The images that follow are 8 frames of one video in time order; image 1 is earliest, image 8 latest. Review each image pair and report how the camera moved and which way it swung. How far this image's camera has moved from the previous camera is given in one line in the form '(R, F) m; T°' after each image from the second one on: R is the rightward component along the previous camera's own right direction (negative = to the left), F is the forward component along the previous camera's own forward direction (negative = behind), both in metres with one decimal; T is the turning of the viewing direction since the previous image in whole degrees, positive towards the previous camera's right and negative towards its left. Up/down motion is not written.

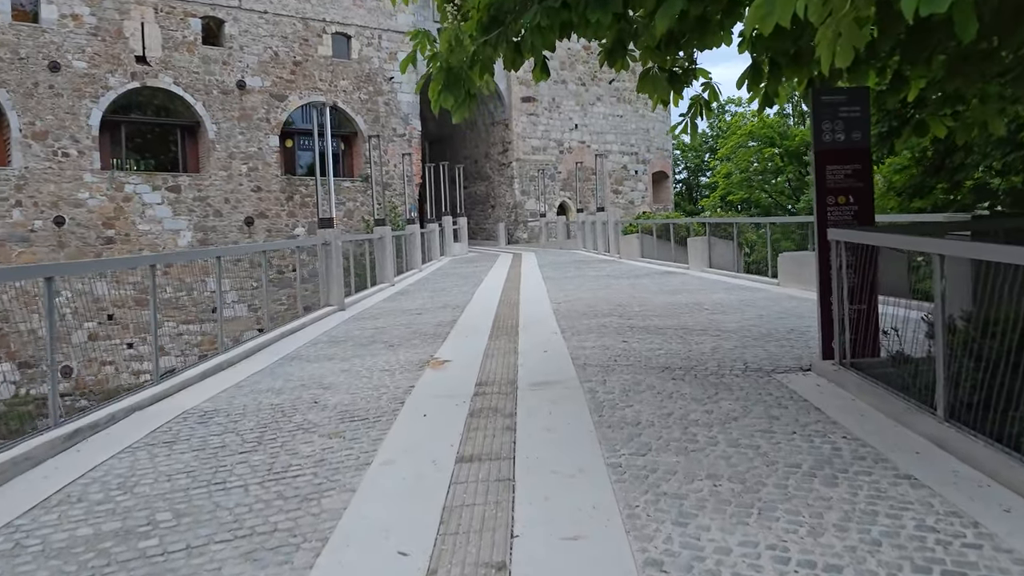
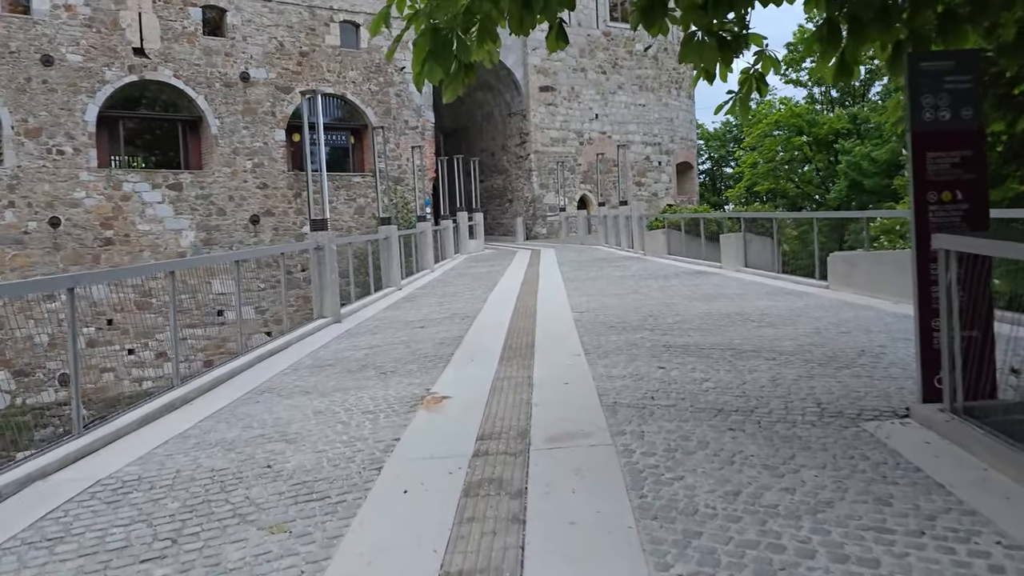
(+0.1, +1.3) m; -1°
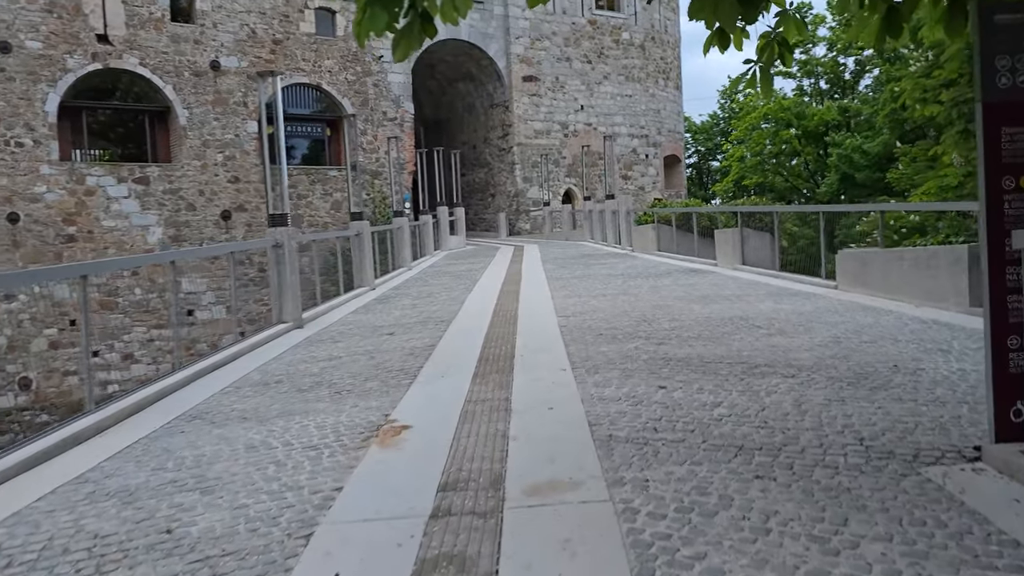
(+0.1, +0.9) m; +1°
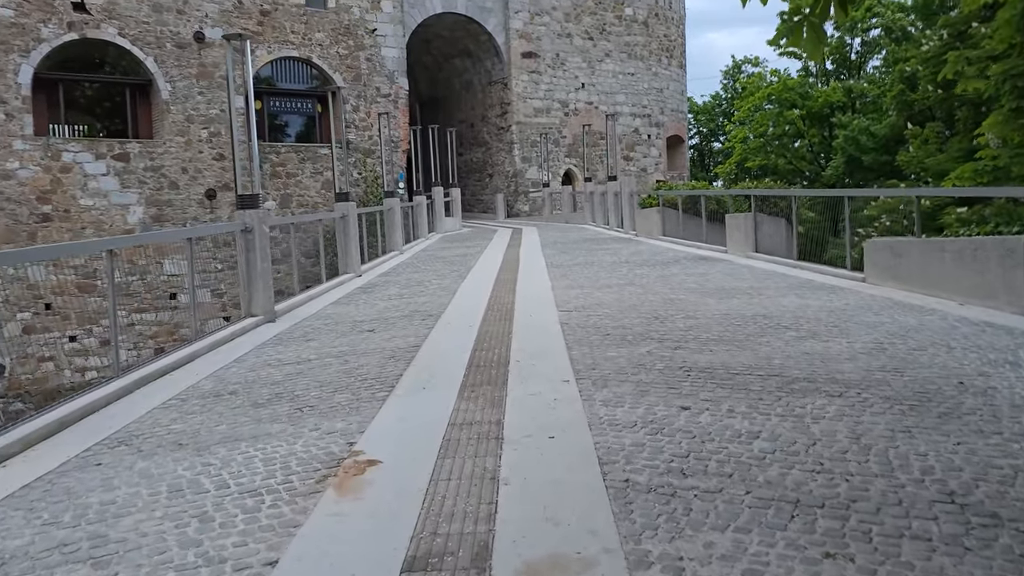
(0.0, +0.9) m; 0°
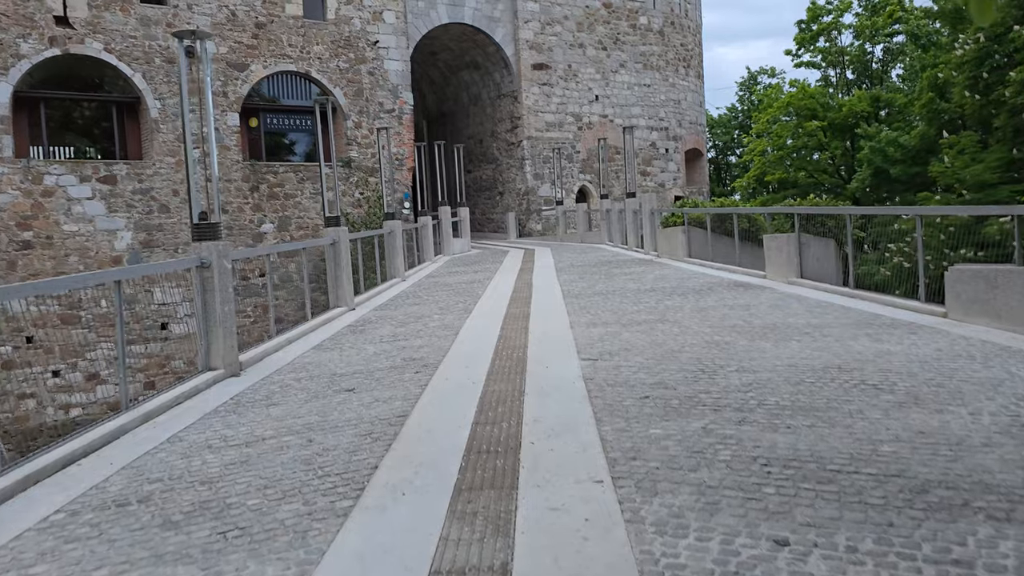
(0.0, +1.4) m; -1°
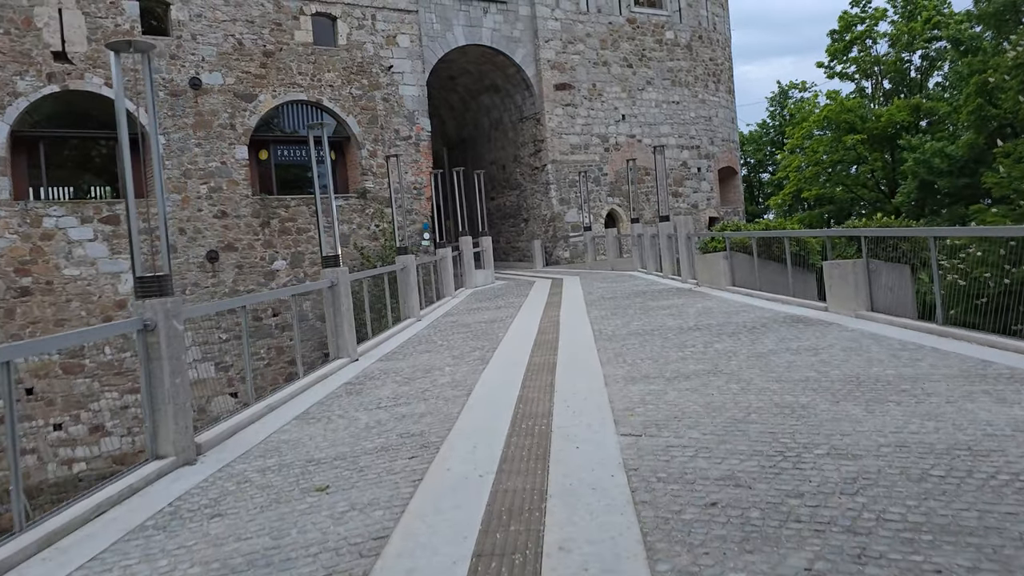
(+0.1, +1.4) m; -2°
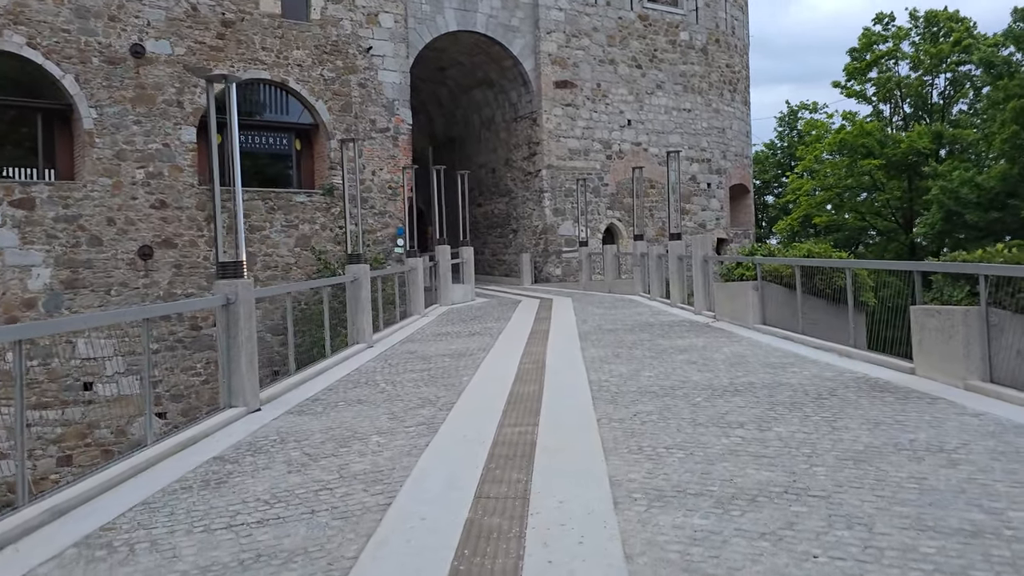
(+0.2, +2.9) m; +1°
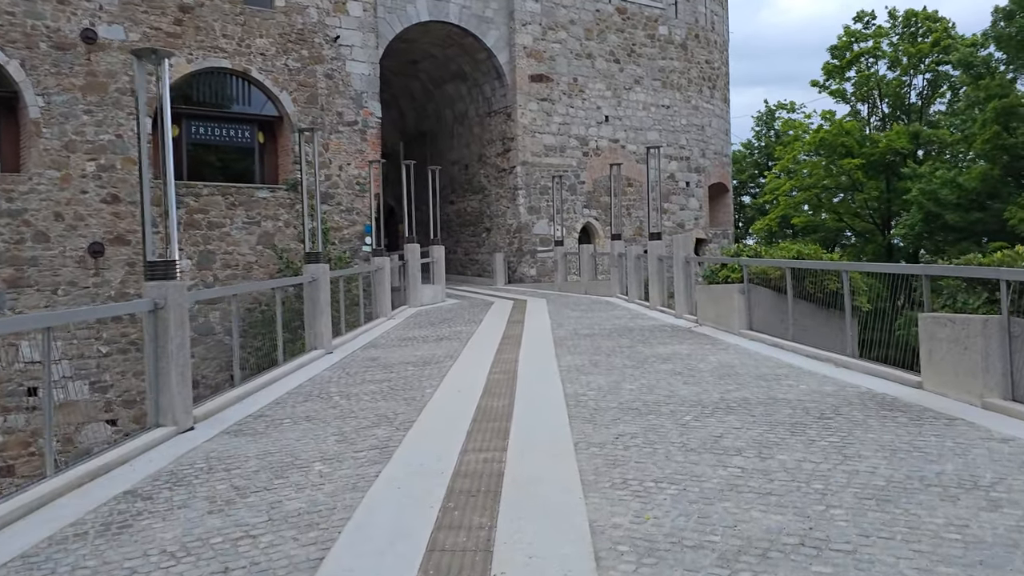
(+0.1, +0.8) m; +2°
